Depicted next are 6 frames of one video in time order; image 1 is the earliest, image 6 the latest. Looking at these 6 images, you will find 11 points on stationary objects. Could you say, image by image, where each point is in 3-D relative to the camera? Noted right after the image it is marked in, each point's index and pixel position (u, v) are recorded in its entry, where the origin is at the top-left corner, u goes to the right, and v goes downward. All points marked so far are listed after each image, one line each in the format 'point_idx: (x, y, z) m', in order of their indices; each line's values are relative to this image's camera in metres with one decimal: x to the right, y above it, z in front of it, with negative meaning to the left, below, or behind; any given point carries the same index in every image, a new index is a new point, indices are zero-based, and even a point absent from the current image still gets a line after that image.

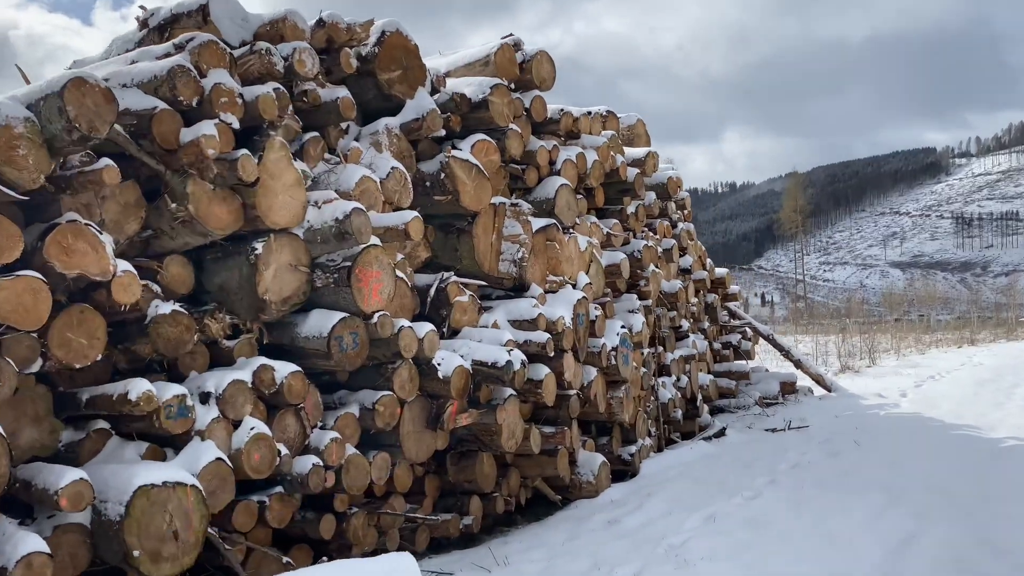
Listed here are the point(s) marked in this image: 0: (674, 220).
0: (+1.6, +0.7, +8.4) m
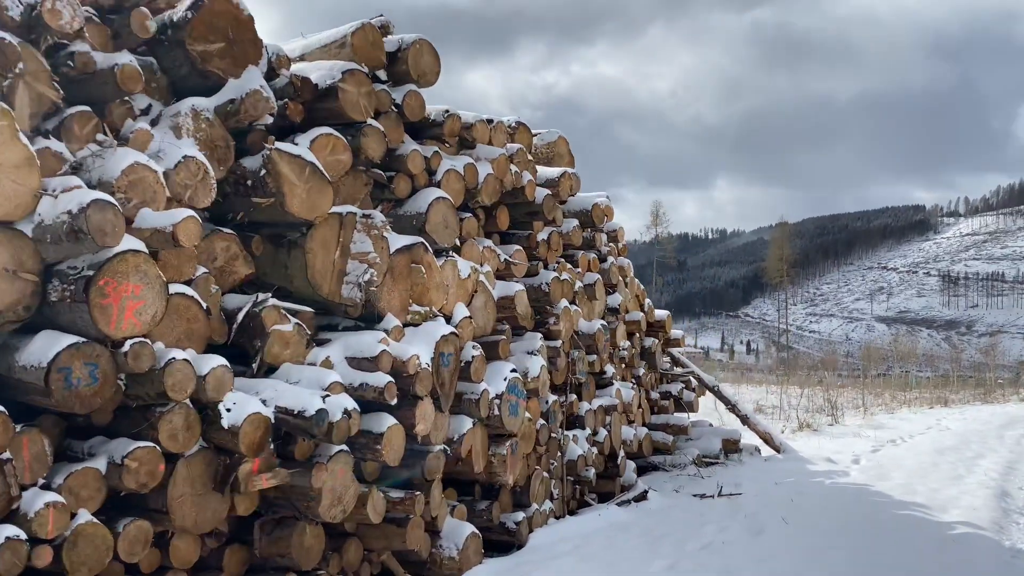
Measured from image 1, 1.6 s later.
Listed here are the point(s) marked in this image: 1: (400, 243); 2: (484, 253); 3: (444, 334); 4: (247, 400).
0: (+0.8, +0.3, +7.5) m
1: (-0.6, +0.2, +4.5) m
2: (-0.2, +0.2, +5.5) m
3: (-0.4, -0.2, +4.5) m
4: (-1.1, -0.5, +3.6) m
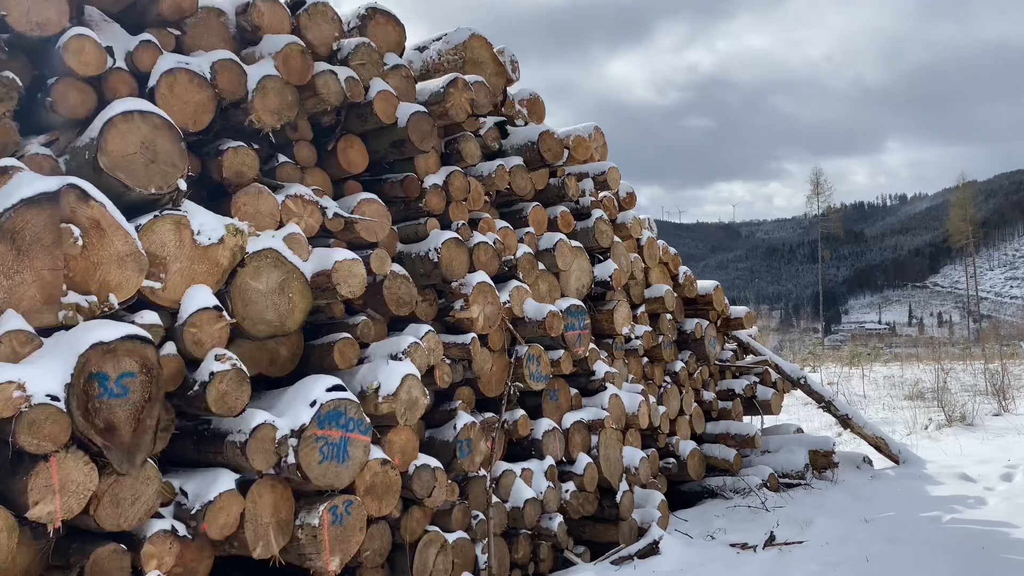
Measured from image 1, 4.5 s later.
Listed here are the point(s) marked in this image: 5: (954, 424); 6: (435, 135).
0: (+0.4, +0.5, +5.3) m
1: (-1.5, +0.3, +2.7) m
2: (-0.9, +0.3, +3.5) m
3: (-1.3, -0.2, +2.6) m
4: (-2.2, -0.5, +1.9) m
5: (+5.1, -1.6, +9.8) m
6: (-0.4, +0.7, +4.1) m
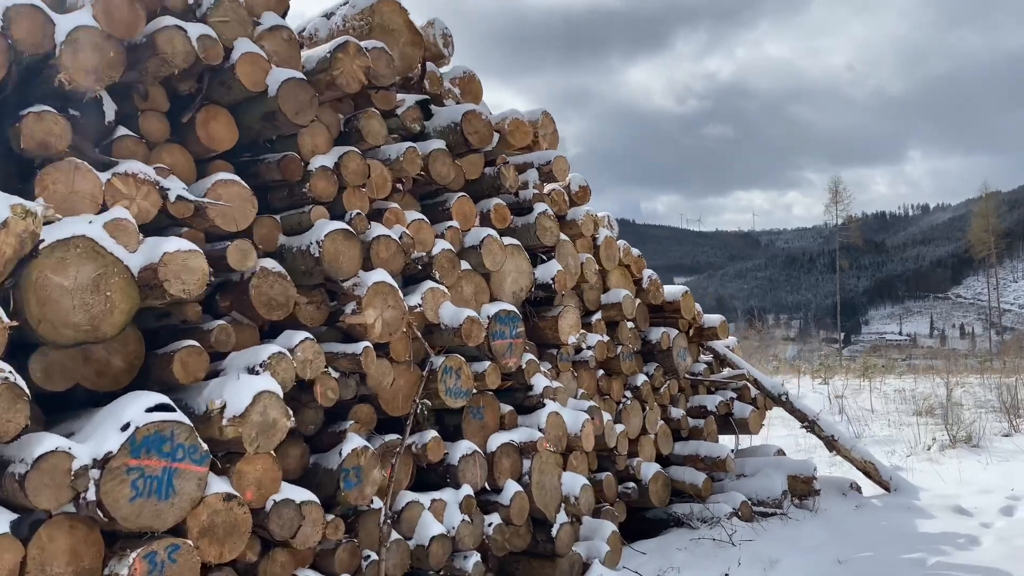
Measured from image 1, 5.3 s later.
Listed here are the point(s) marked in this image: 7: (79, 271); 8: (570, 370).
0: (0.0, +0.5, +4.7) m
1: (-2.0, +0.3, +2.1) m
2: (-1.4, +0.3, +2.9) m
3: (-1.7, -0.1, +2.0) m
4: (-2.6, -0.4, +1.3) m
5: (+4.8, -1.7, +9.1) m
6: (-0.8, +0.7, +3.5) m
7: (-1.4, +0.1, +2.7) m
8: (+0.4, -0.5, +5.1) m
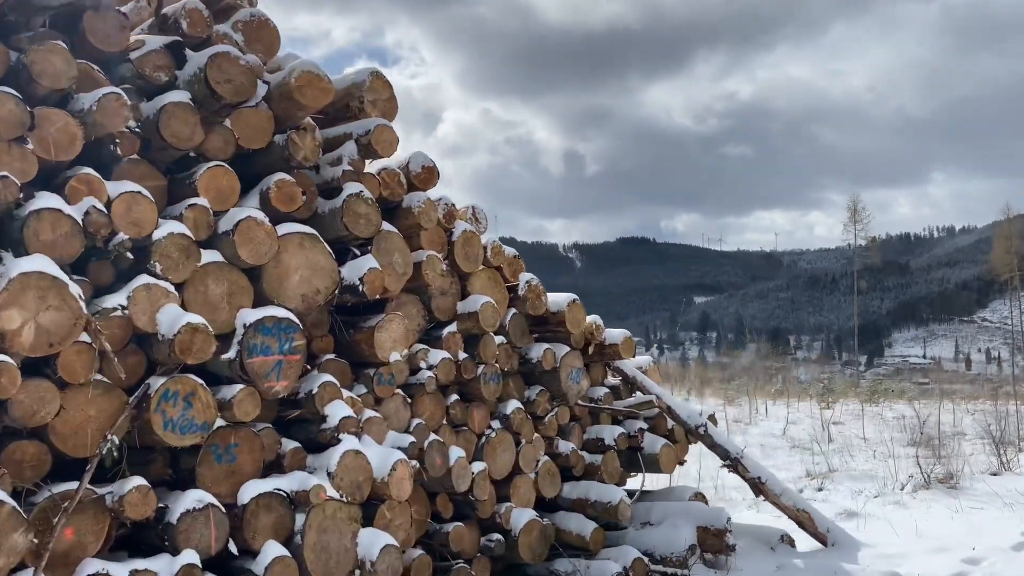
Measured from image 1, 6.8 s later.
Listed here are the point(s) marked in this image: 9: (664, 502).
0: (-0.9, +0.5, +3.7) m
1: (-2.9, +0.4, +1.1) m
2: (-2.3, +0.4, +1.9) m
3: (-2.7, -0.1, +1.1) m
4: (-3.6, -0.3, +0.4) m
5: (+4.0, -1.8, +7.9) m
6: (-1.7, +0.8, +2.5) m
7: (-2.3, +0.1, +1.7) m
8: (-0.5, -0.5, +4.1) m
9: (+1.0, -1.4, +5.4) m
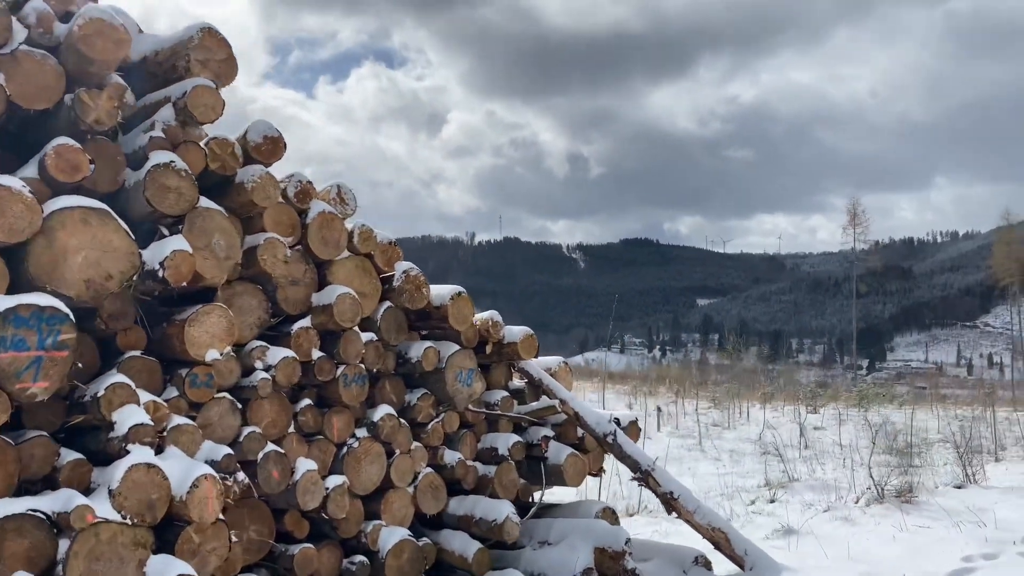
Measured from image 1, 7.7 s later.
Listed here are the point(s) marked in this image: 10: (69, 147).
0: (-1.5, +0.6, +3.2) m
1: (-3.6, +0.5, +0.6) m
2: (-2.9, +0.5, +1.4) m
3: (-3.3, 0.0, +0.5) m
4: (-4.3, -0.2, -0.2) m
5: (+3.3, -1.8, +7.4) m
6: (-2.3, +0.8, +2.0) m
7: (-3.0, +0.2, +1.2) m
8: (-1.2, -0.5, +3.5) m
9: (+0.3, -1.3, +4.9) m
10: (-1.6, +0.5, +3.1) m
